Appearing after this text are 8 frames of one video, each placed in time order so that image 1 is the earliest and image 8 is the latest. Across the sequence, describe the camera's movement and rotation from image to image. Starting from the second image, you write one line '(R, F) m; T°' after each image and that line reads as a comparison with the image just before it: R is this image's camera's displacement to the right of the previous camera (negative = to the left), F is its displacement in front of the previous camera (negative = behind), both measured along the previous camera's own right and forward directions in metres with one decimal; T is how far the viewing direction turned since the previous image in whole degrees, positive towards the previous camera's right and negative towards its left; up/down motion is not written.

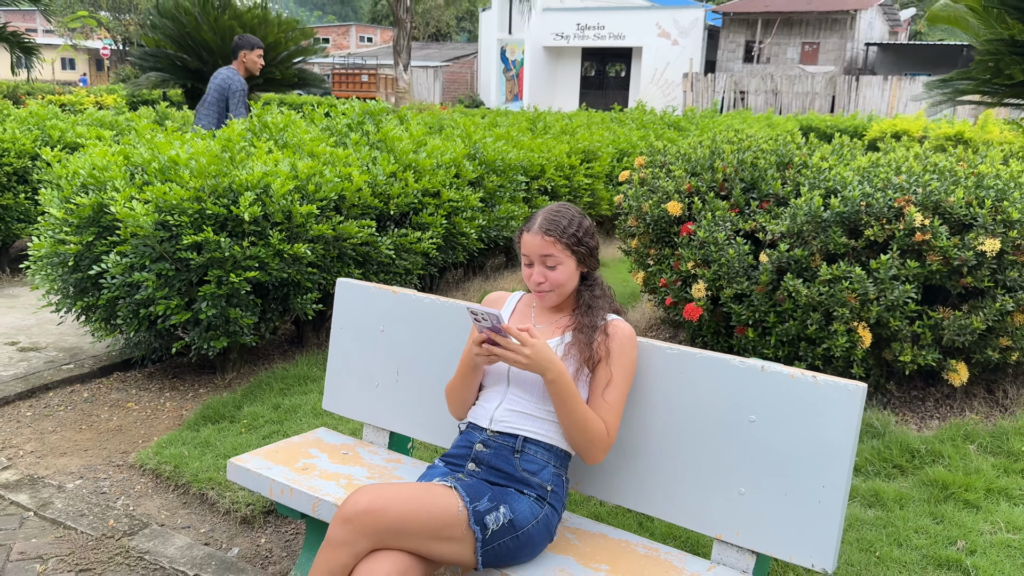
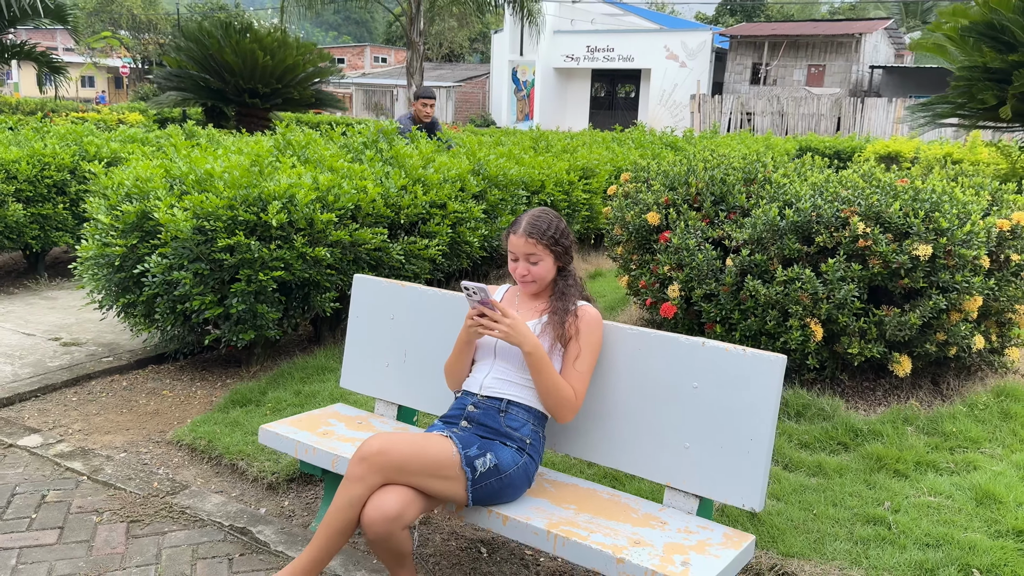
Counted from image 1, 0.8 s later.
(+0.1, -0.5) m; -1°
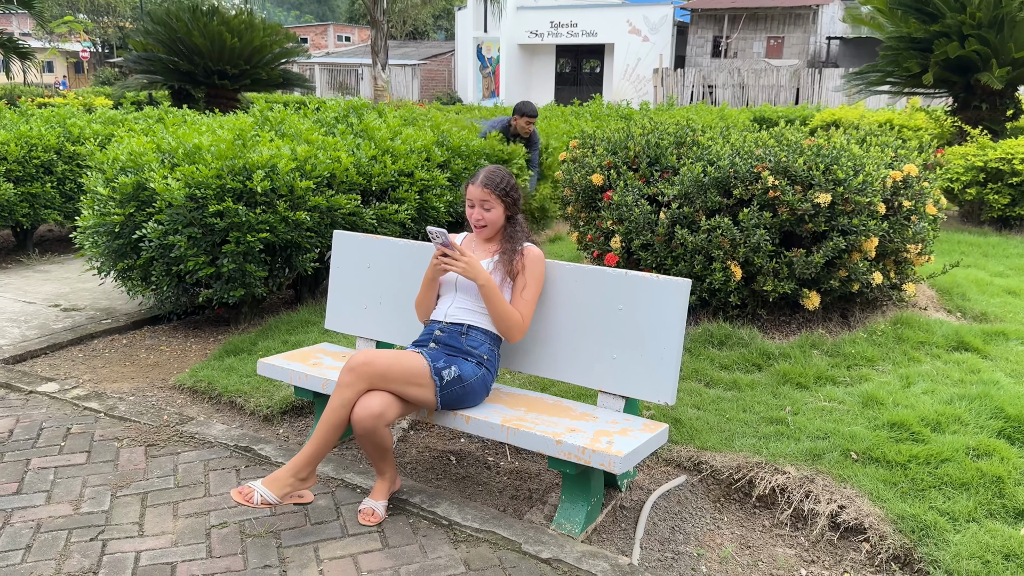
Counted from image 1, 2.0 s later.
(+0.1, -0.5) m; +2°
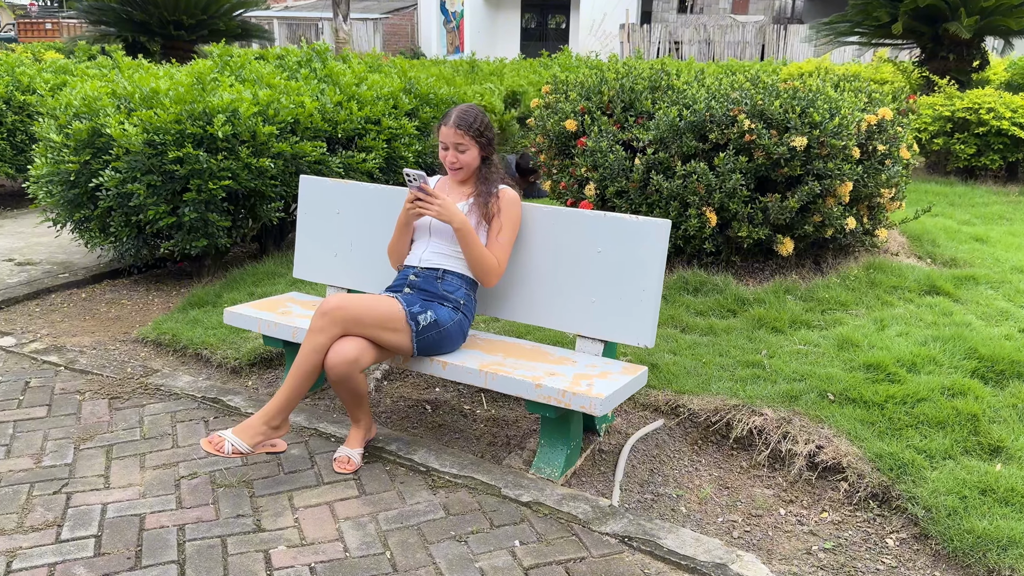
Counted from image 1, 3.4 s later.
(0.0, +0.1) m; +2°
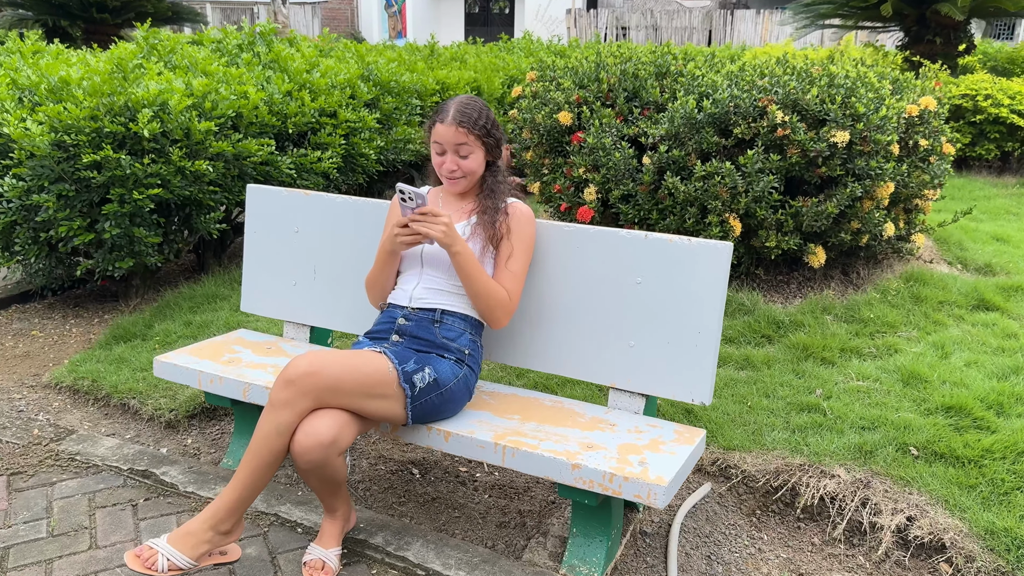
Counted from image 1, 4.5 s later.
(-0.2, +0.7) m; +4°
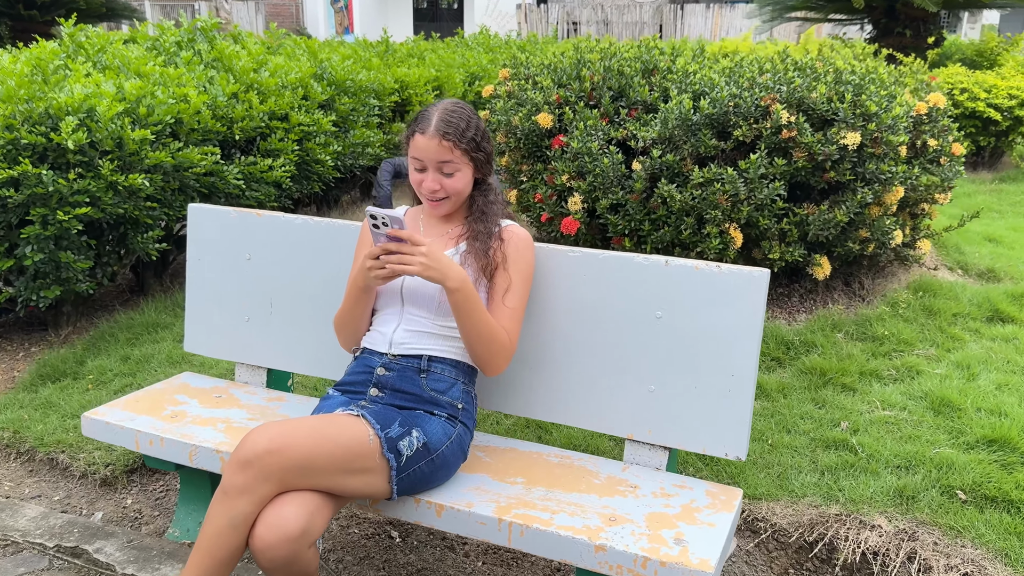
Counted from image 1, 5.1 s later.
(-0.1, +0.4) m; +3°
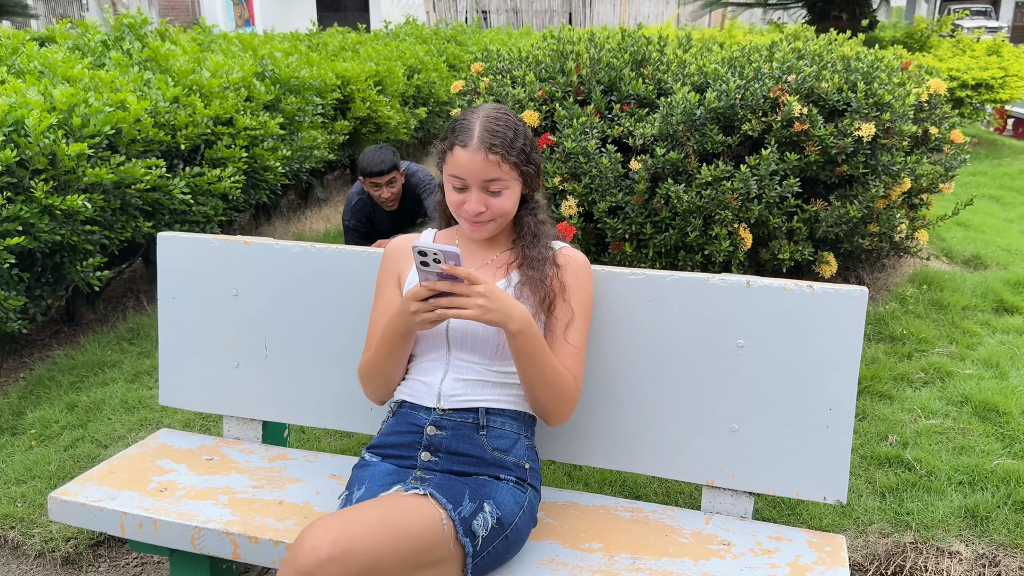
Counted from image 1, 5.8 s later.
(-0.3, +0.3) m; +6°
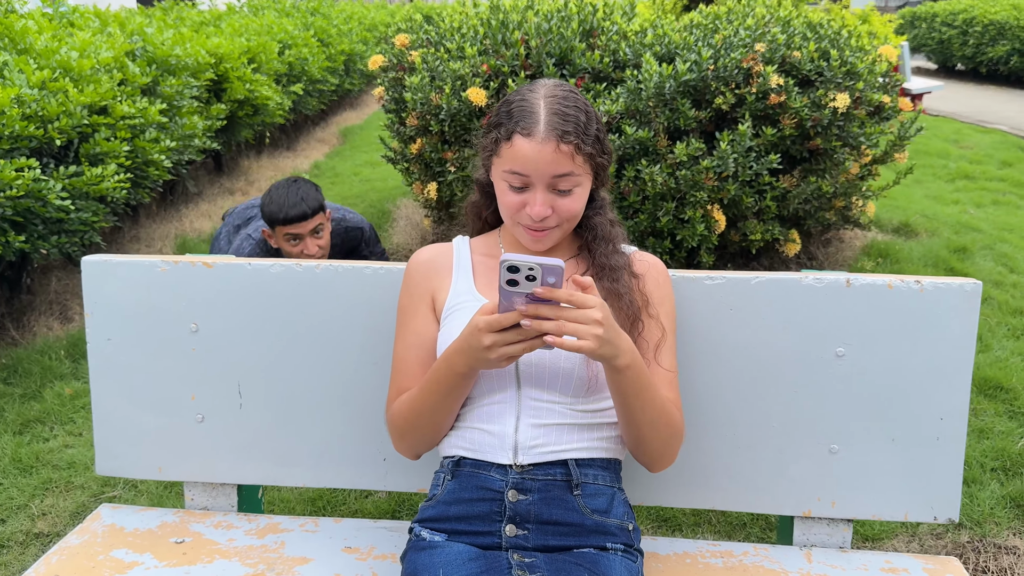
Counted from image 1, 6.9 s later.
(-0.4, +0.4) m; +10°
